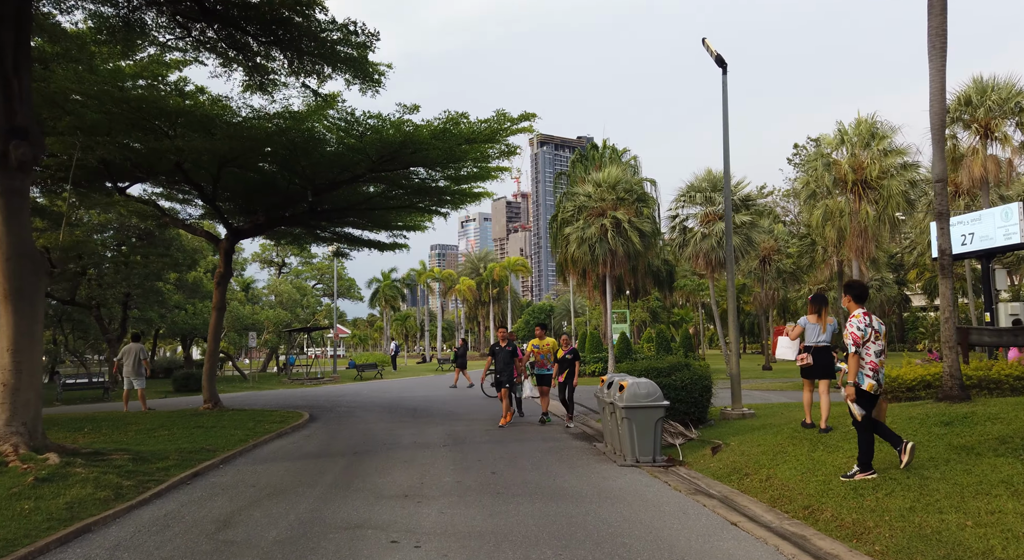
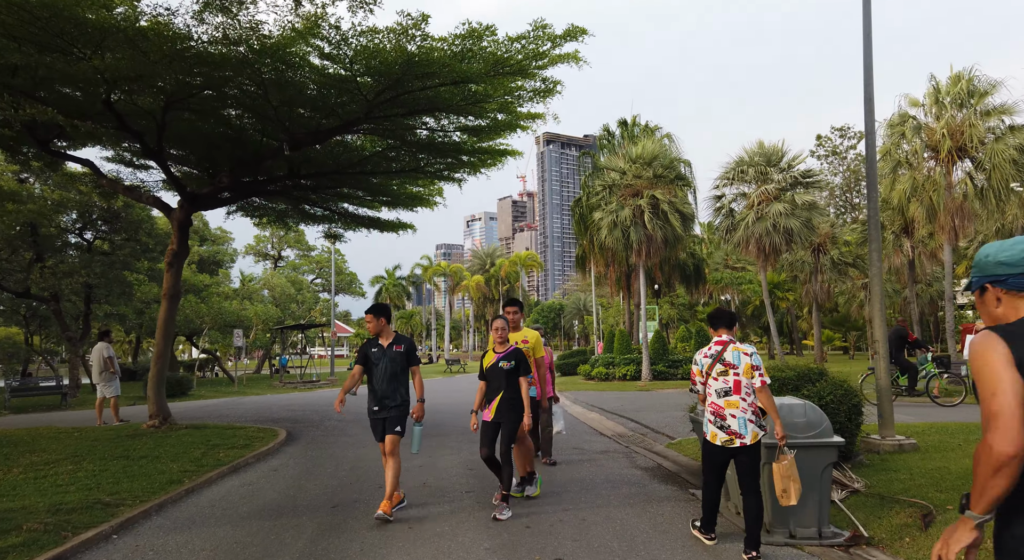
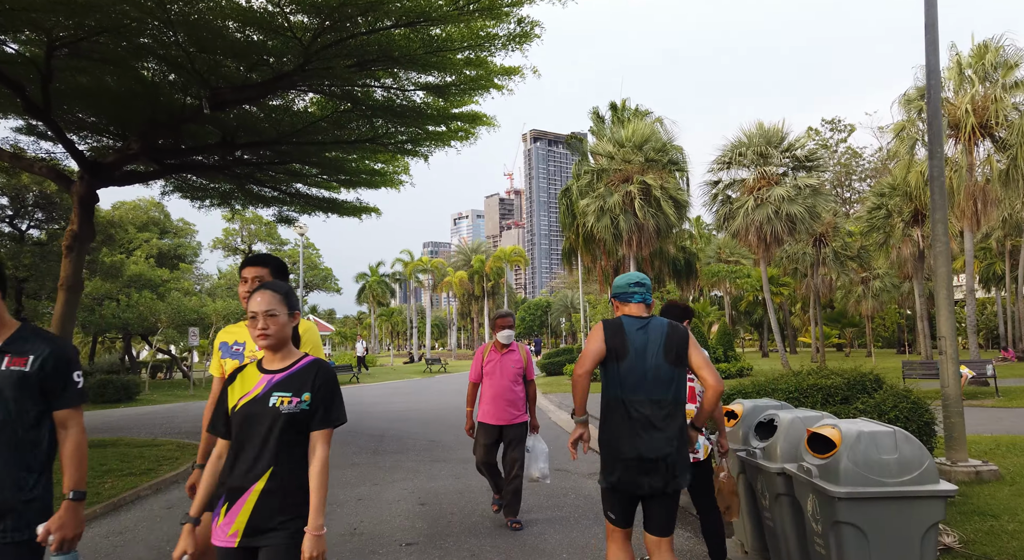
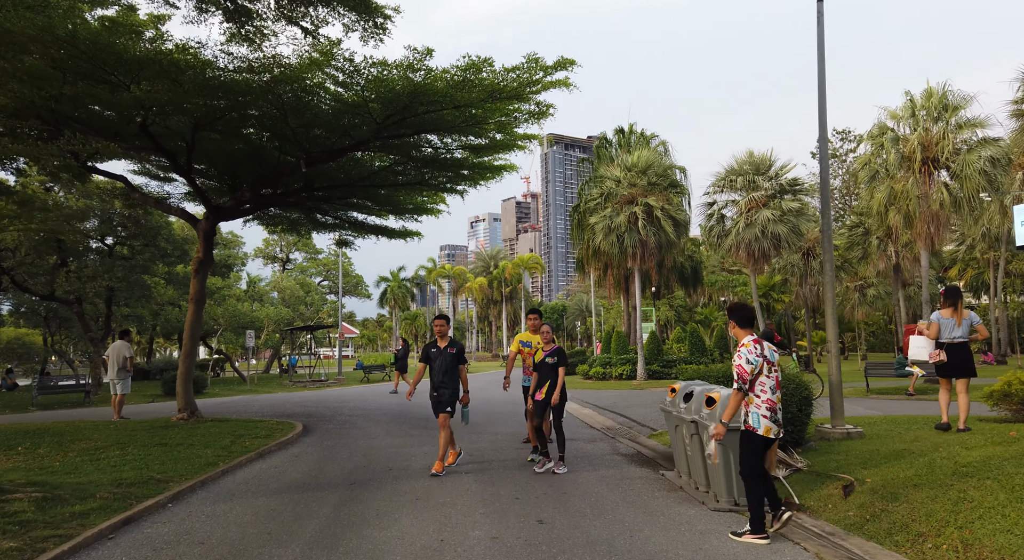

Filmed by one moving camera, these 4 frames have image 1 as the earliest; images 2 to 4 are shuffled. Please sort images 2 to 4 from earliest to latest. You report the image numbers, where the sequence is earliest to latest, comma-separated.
4, 2, 3
